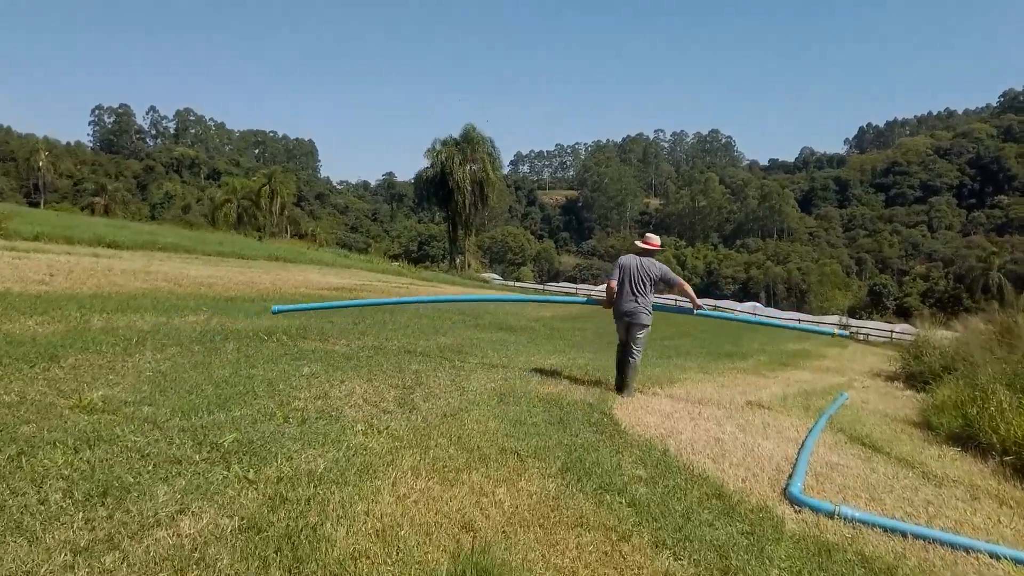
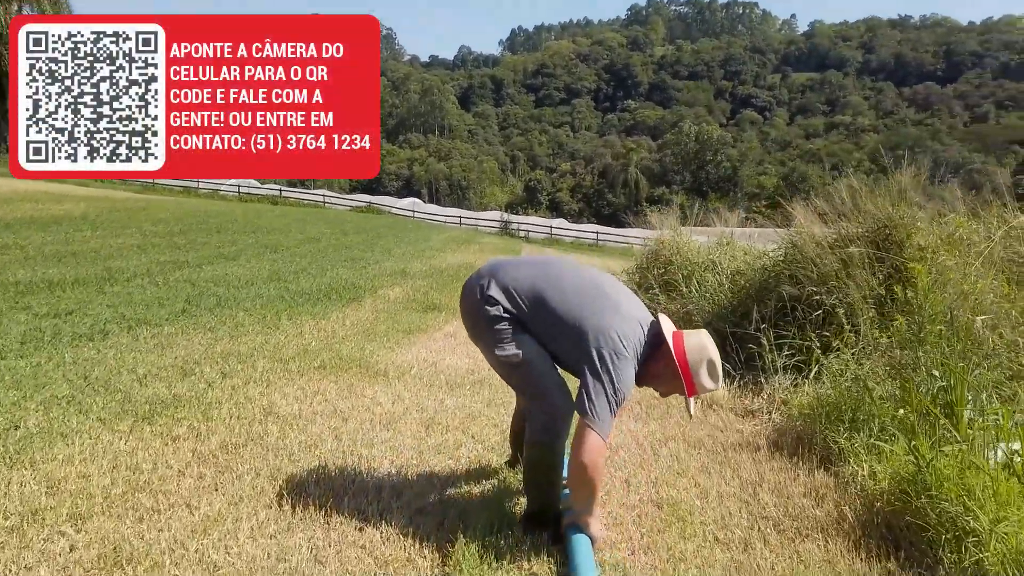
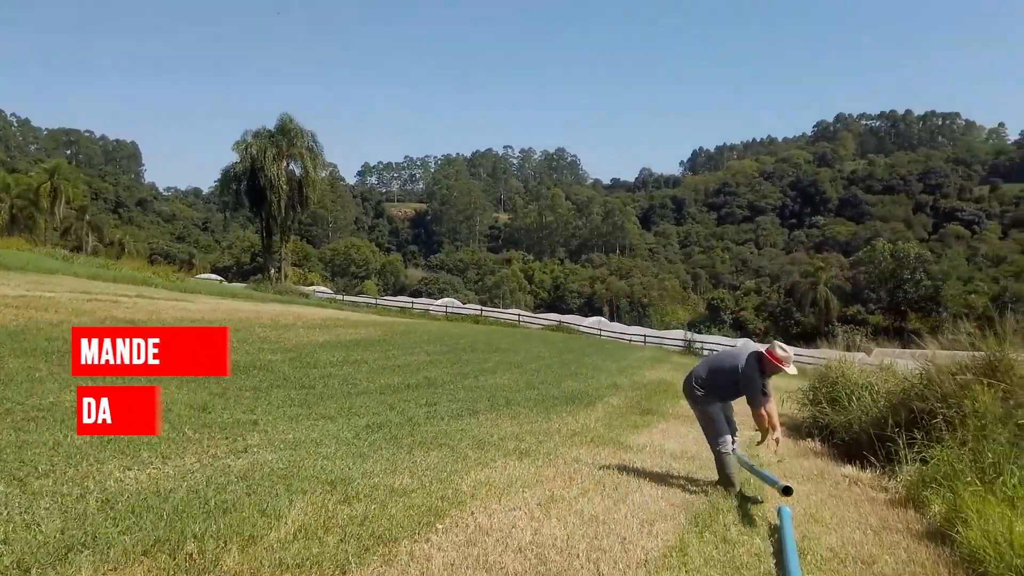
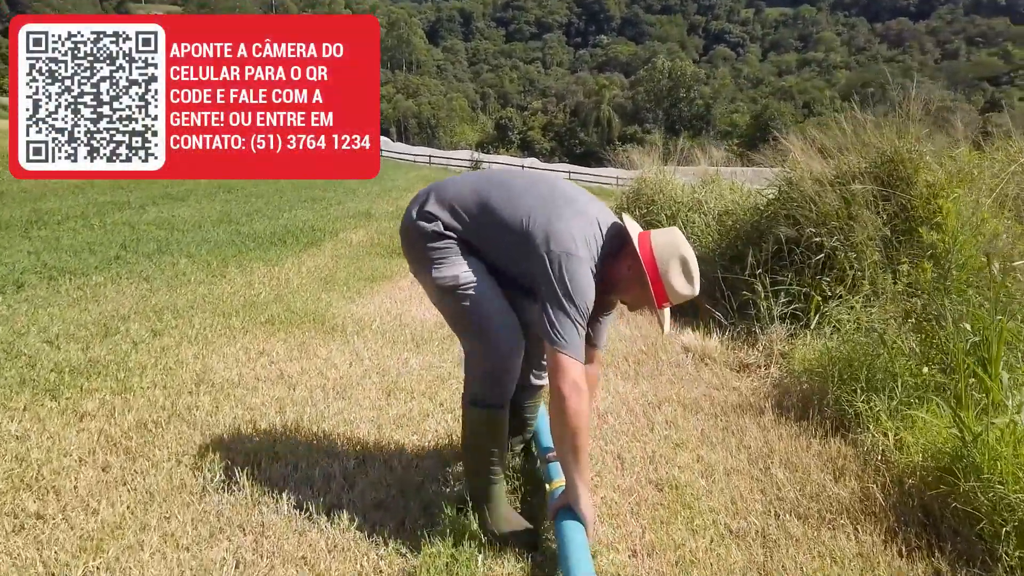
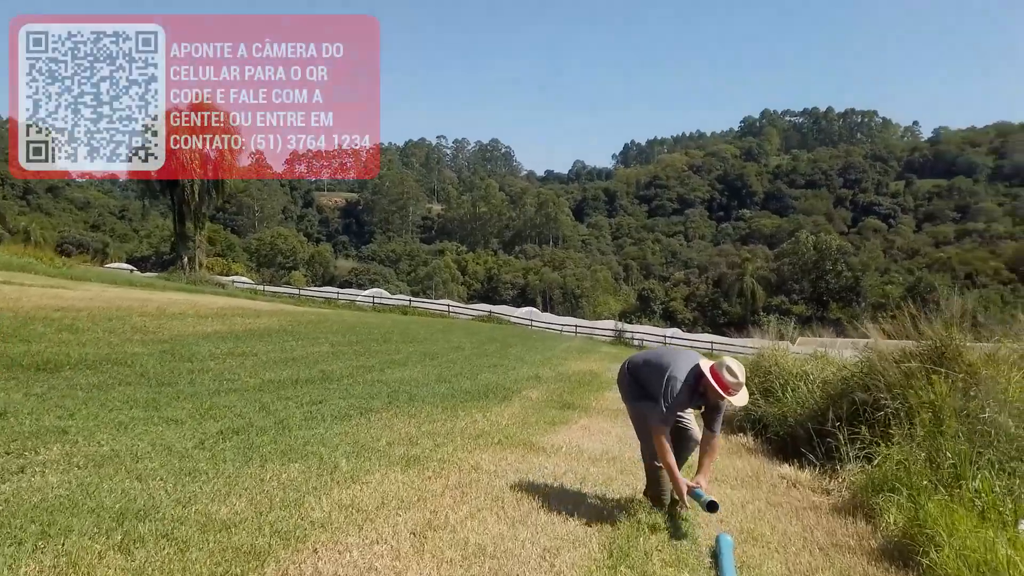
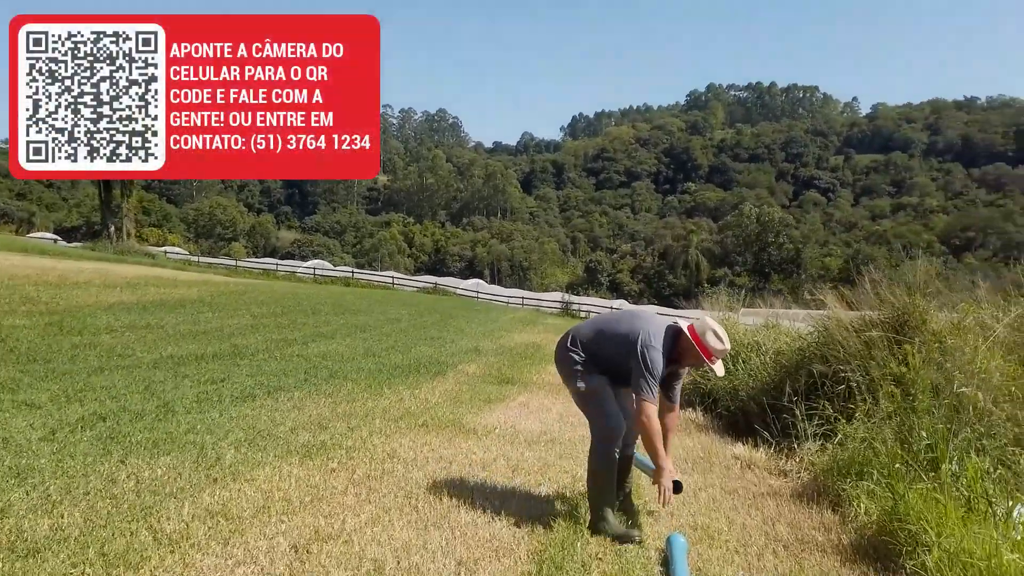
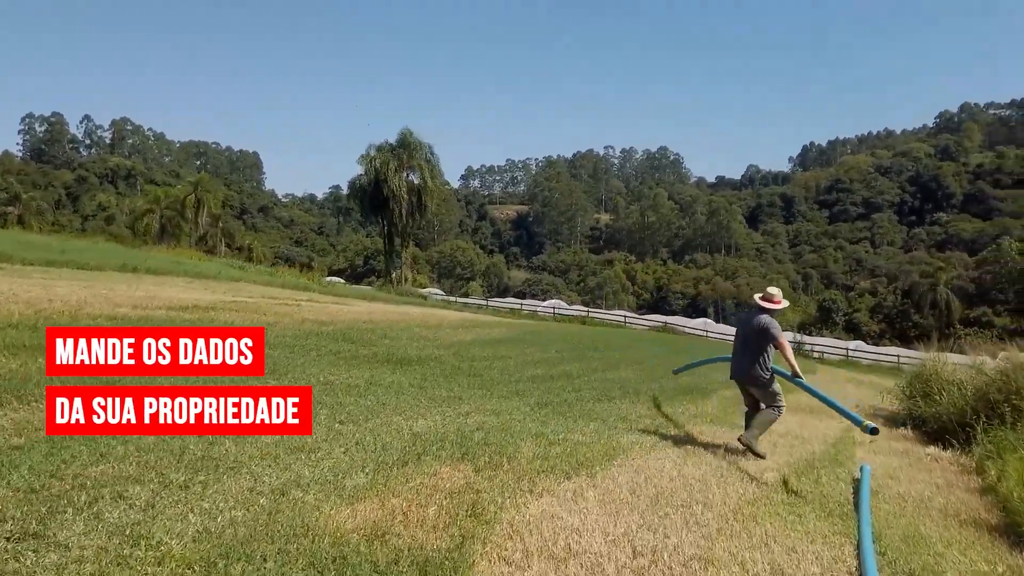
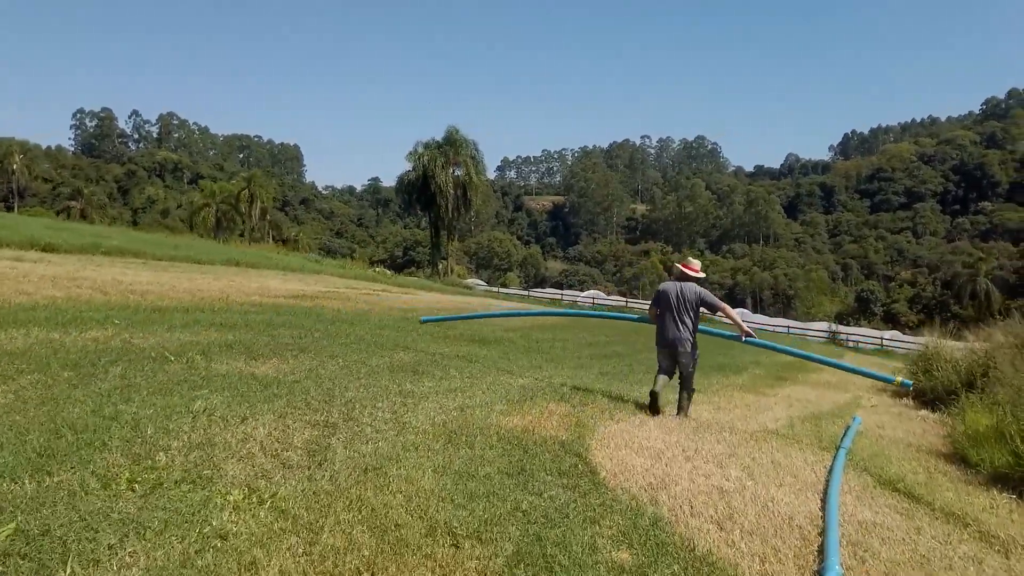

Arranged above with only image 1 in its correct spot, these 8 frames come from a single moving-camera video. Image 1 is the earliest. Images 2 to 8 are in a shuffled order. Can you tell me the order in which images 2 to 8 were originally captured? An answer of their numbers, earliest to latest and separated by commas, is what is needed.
8, 7, 3, 5, 6, 2, 4
